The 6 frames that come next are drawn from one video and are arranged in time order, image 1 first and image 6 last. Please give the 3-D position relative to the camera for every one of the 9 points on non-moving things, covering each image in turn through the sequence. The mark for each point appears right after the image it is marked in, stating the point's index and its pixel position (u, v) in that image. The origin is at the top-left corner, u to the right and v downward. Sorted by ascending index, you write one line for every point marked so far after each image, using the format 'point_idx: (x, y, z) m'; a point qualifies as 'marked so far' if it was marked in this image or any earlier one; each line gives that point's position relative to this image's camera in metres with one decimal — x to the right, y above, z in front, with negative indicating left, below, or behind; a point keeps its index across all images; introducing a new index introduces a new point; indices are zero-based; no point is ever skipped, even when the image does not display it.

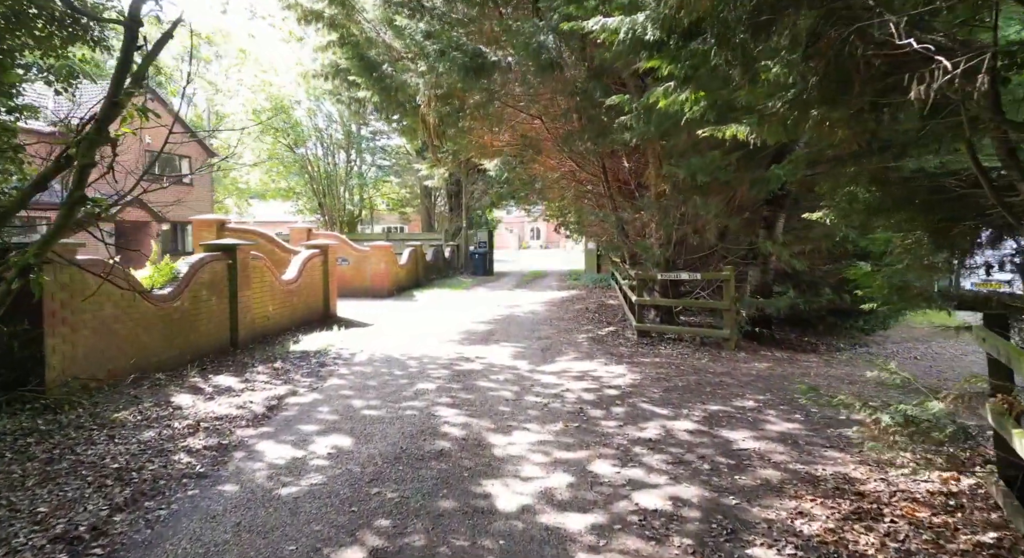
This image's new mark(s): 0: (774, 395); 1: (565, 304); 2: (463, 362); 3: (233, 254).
0: (+2.4, -1.1, +5.9) m
1: (+1.2, -0.5, +13.9) m
2: (-0.6, -1.0, +7.8) m
3: (-3.6, +0.3, +8.4) m
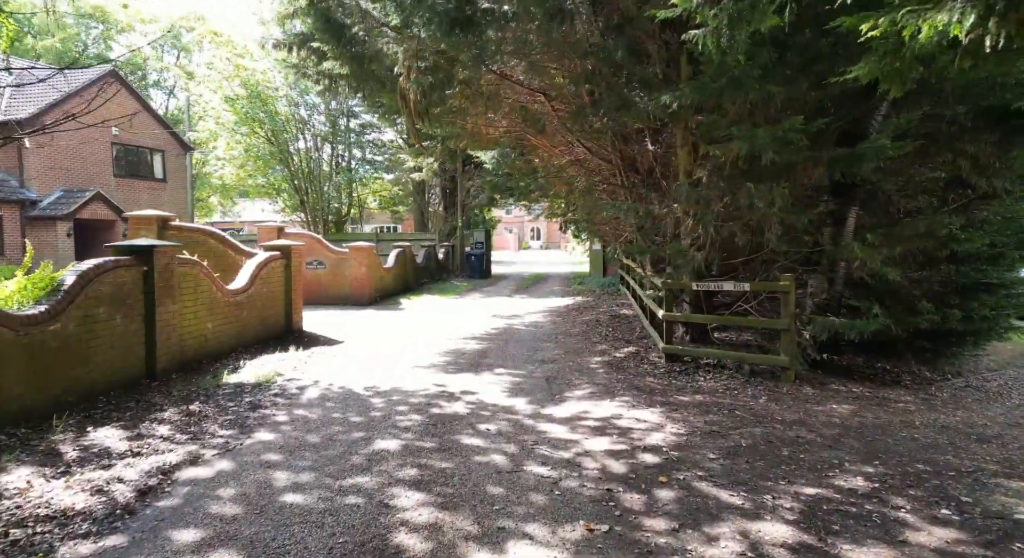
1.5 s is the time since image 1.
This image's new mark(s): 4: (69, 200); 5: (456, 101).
0: (+2.4, -1.2, +4.1) m
1: (+1.1, -0.7, +12.0) m
2: (-0.6, -1.1, +5.9) m
3: (-3.7, +0.2, +6.5) m
4: (-13.3, +2.4, +19.3) m
5: (-0.8, +2.6, +9.5) m
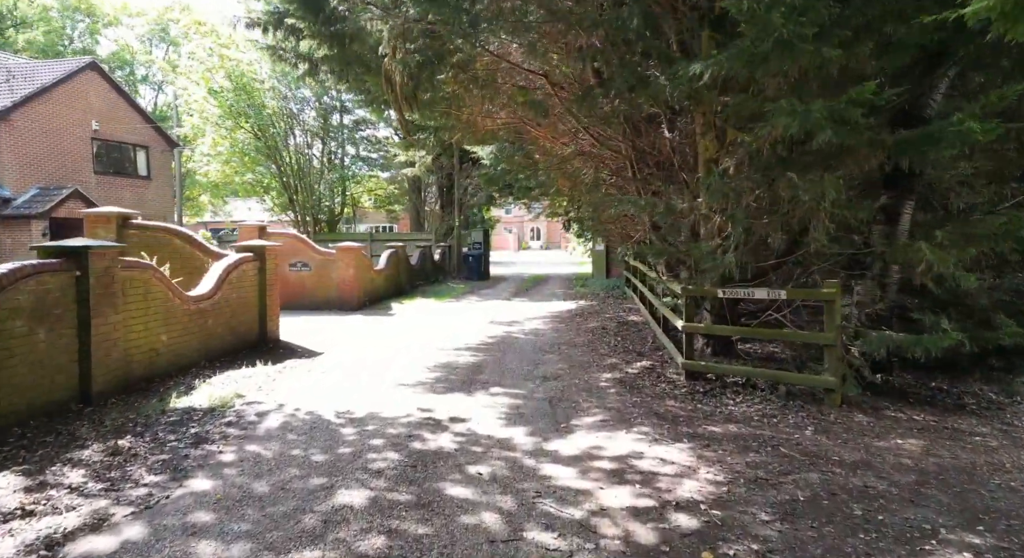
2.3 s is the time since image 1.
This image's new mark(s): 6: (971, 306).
0: (+2.4, -1.3, +3.1) m
1: (+1.1, -0.7, +11.1) m
2: (-0.7, -1.2, +5.0) m
3: (-3.7, +0.1, +5.6) m
4: (-13.3, +2.3, +18.3) m
5: (-0.9, +2.6, +8.5) m
6: (+3.8, -0.2, +5.4) m
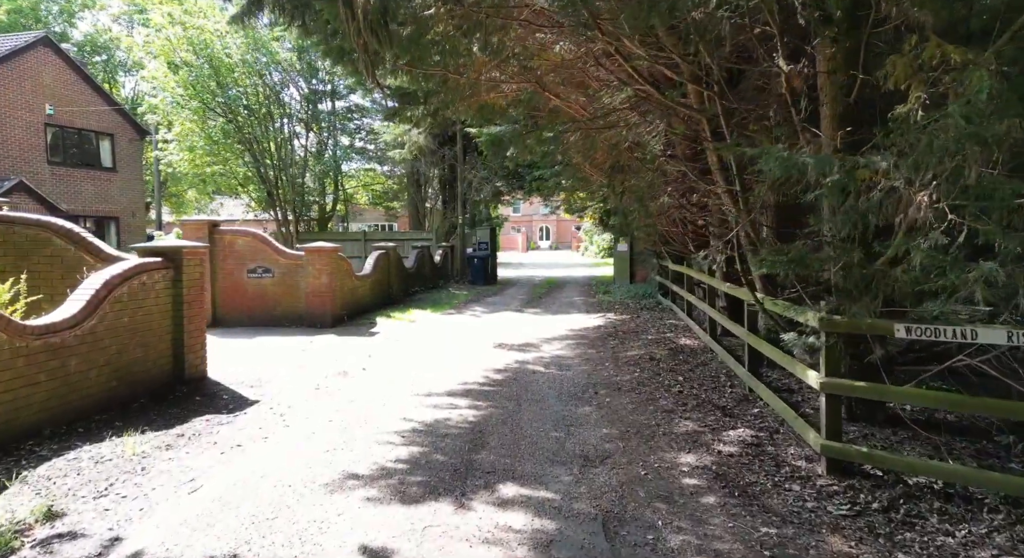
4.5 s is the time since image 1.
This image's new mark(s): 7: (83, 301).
0: (+2.5, -1.4, +0.5) m
1: (+1.3, -0.9, +8.4) m
2: (-0.5, -1.3, +2.4) m
3: (-3.6, 0.0, +3.0) m
4: (-13.0, +2.2, +15.8) m
5: (-0.7, +2.4, +5.9) m
6: (+4.0, -0.4, +2.7) m
7: (-3.5, -0.1, +5.3) m
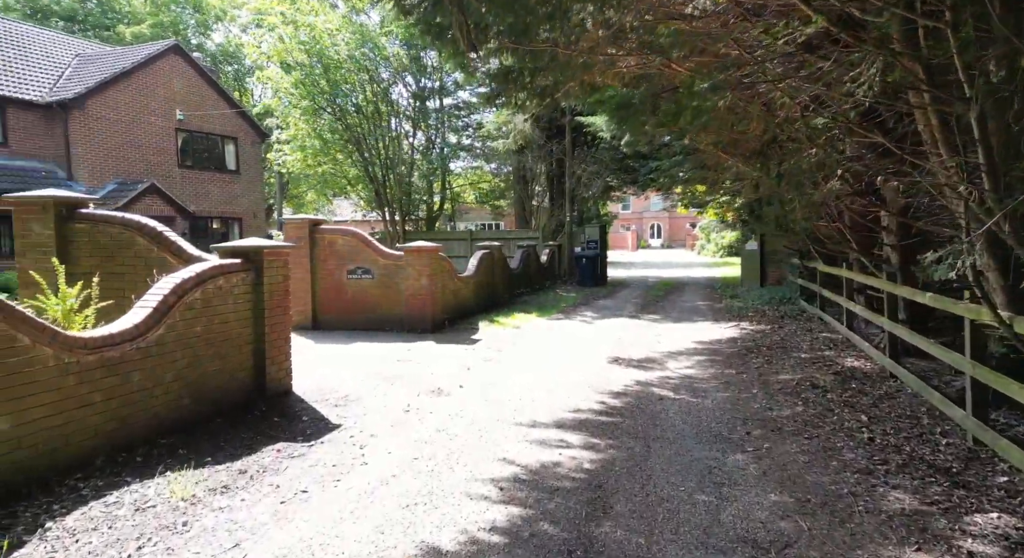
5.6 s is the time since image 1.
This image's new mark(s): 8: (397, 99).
0: (+2.5, -1.5, -1.1) m
1: (+2.6, -0.9, +6.9) m
2: (-0.2, -1.4, +1.3) m
3: (-3.1, 0.0, +2.4) m
4: (-10.3, +2.2, +16.6) m
5: (+0.3, +2.4, +4.8) m
6: (+4.3, -0.4, +0.9) m
7: (-2.6, -0.2, +4.7) m
8: (-3.4, +5.3, +18.4) m
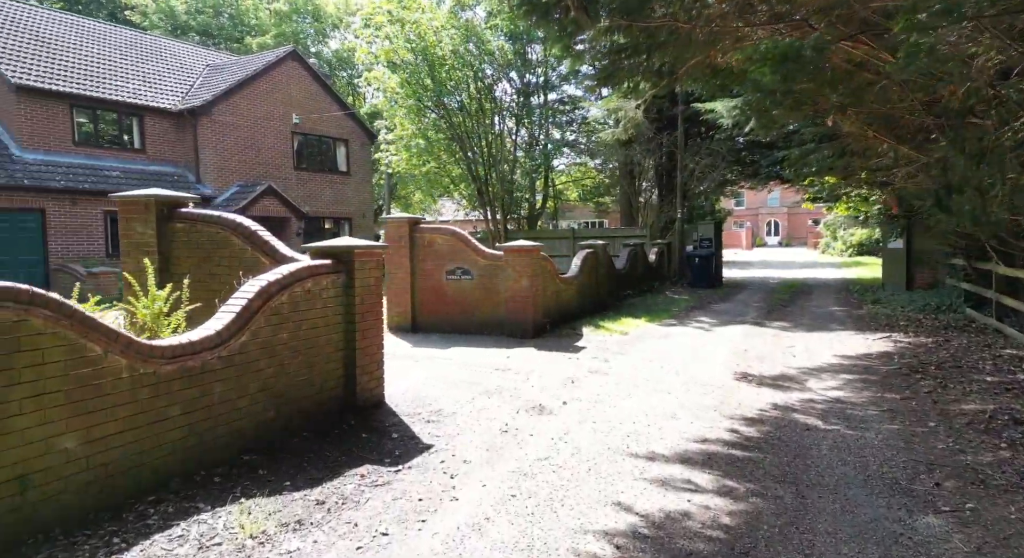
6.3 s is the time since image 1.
0: (+2.2, -1.5, -2.2) m
1: (+3.6, -1.0, +5.7) m
2: (0.0, -1.4, +0.6) m
3: (-2.7, -0.1, +2.1) m
4: (-7.5, +2.2, +17.3) m
5: (+1.0, +2.3, +4.0) m
6: (+4.4, -0.5, -0.5) m
7: (-1.9, -0.2, +4.3) m
8: (-0.5, +5.3, +18.0) m
